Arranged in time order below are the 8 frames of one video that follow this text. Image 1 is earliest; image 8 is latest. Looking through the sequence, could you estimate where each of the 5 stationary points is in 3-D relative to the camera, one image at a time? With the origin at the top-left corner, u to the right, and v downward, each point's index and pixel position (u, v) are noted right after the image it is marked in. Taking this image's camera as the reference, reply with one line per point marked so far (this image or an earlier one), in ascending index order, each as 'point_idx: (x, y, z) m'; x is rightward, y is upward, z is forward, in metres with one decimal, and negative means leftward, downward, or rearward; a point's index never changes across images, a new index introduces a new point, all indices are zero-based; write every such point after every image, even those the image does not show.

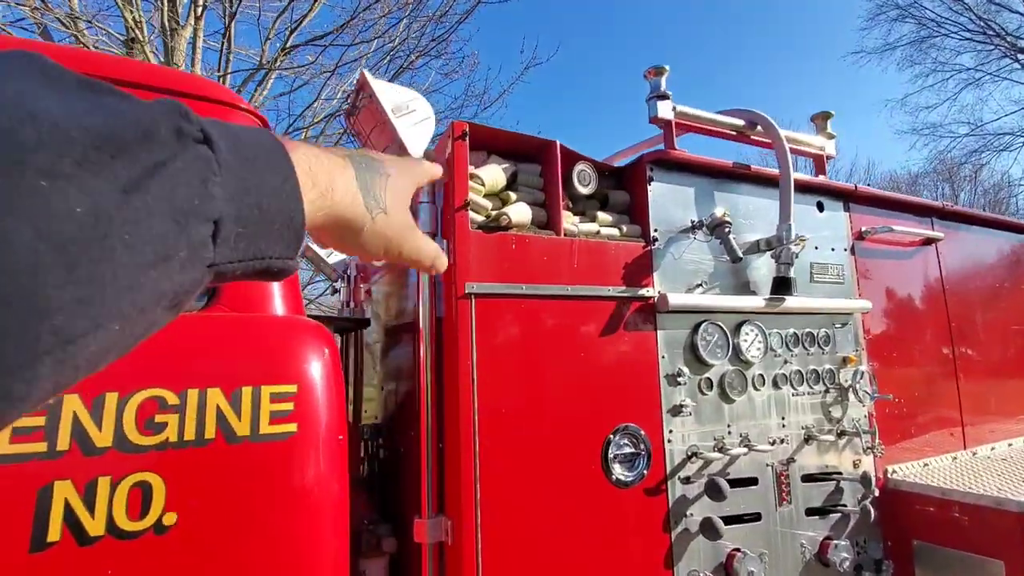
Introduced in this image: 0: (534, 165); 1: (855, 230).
0: (+0.1, +0.5, +2.9) m
1: (+2.0, +0.4, +3.8) m
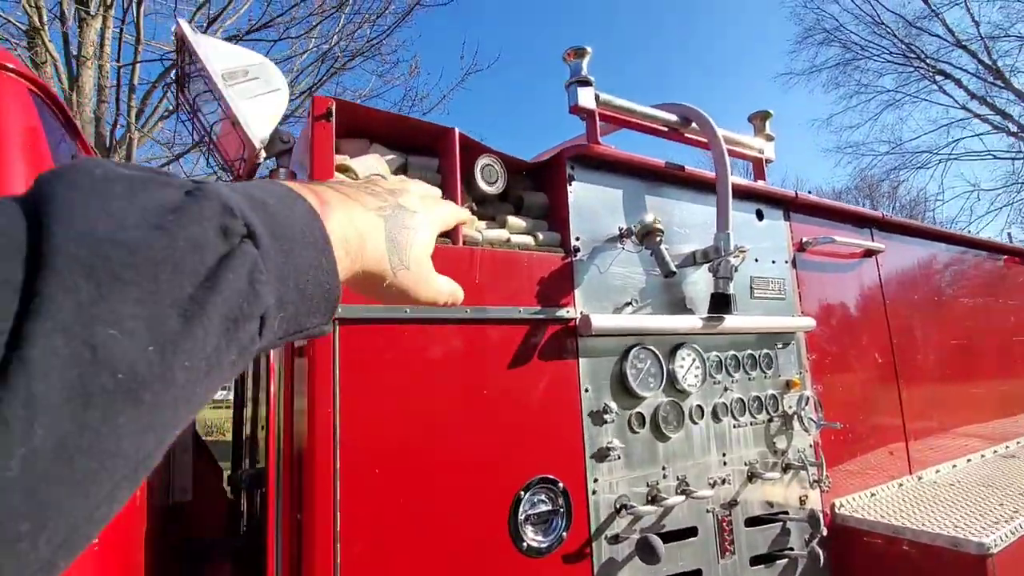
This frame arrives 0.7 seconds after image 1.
0: (-0.3, +0.5, +2.4) m
1: (+1.5, +0.3, +3.5) m
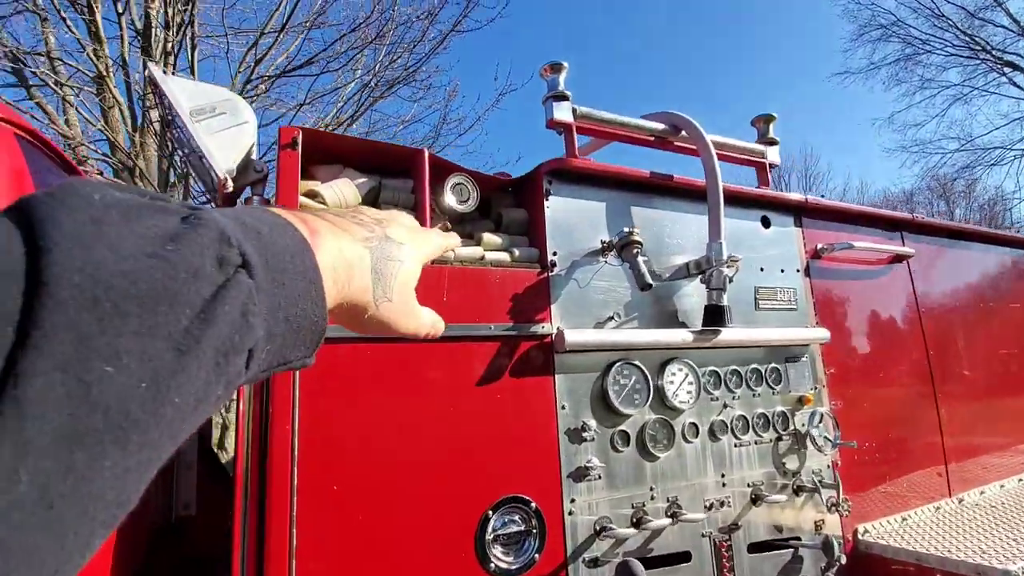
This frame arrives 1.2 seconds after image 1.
0: (-0.4, +0.4, +2.5) m
1: (+1.5, +0.2, +3.3) m
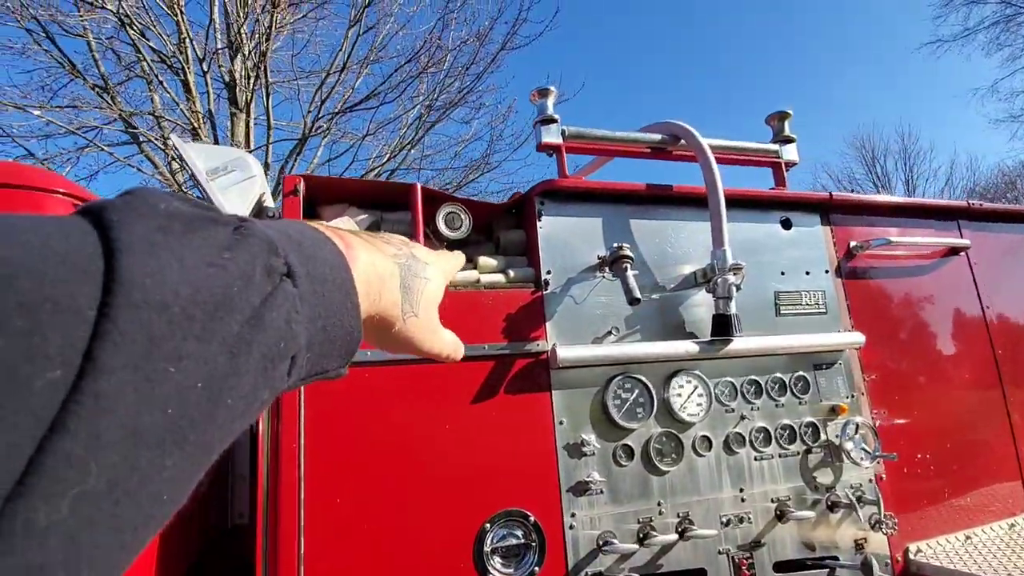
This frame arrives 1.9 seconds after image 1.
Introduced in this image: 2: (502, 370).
0: (-0.4, +0.3, +2.6) m
1: (+1.6, +0.2, +3.2) m
2: (0.0, -0.3, +2.4) m
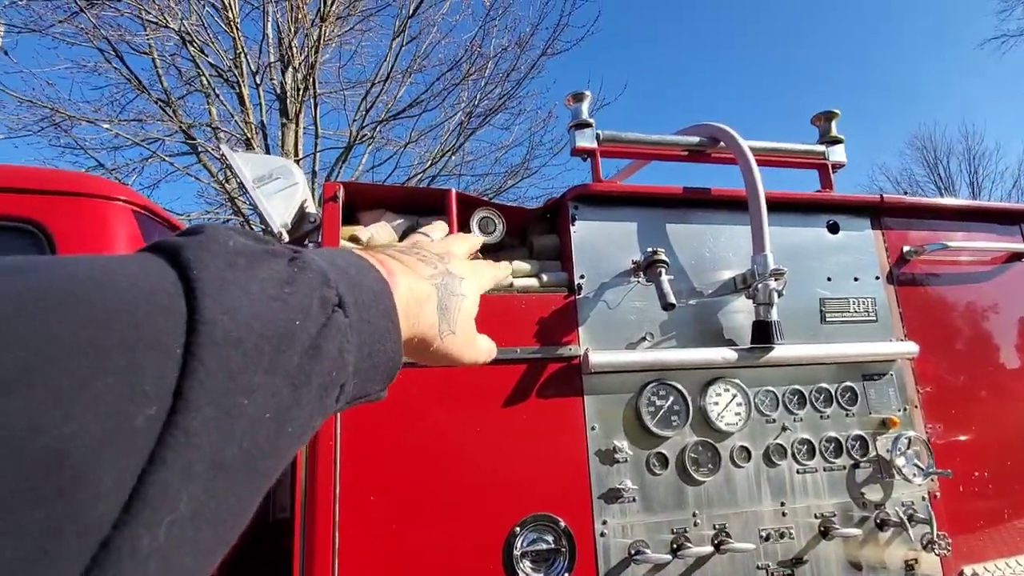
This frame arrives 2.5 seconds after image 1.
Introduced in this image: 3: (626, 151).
0: (-0.3, +0.3, +2.6) m
1: (+1.8, +0.2, +3.0) m
2: (+0.1, -0.3, +2.4) m
3: (+0.5, +0.6, +2.7) m
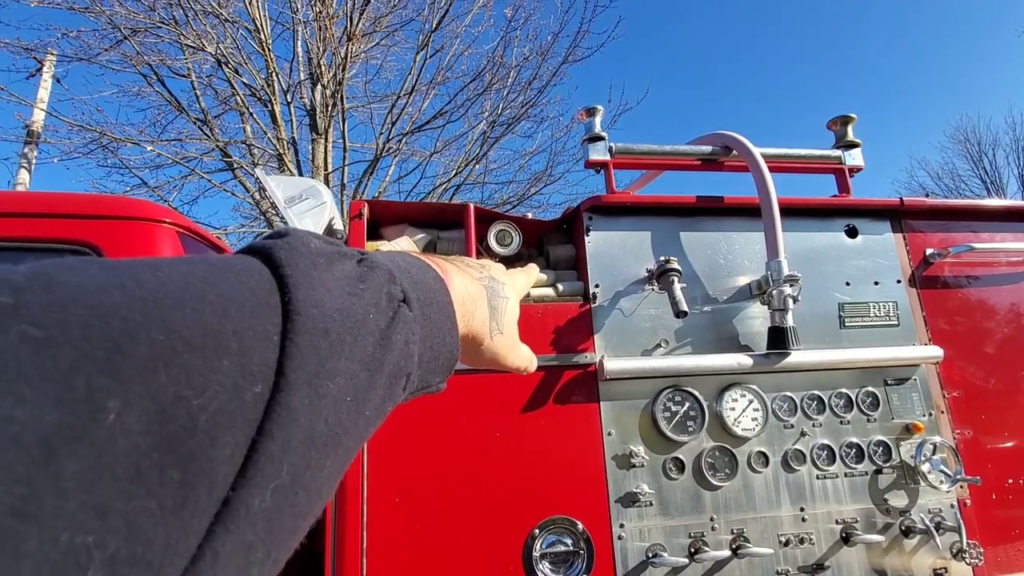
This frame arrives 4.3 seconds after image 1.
0: (-0.2, +0.2, +2.7) m
1: (+1.9, +0.1, +3.0) m
2: (+0.1, -0.4, +2.5) m
3: (+0.5, +0.5, +2.8) m
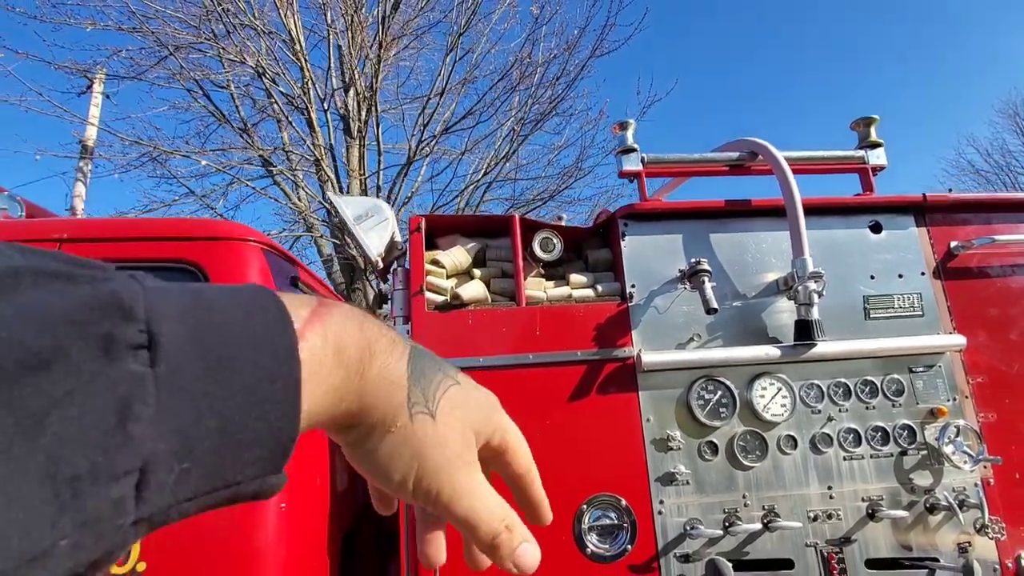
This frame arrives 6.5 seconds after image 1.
0: (0.0, +0.2, +3.0) m
1: (+2.1, +0.2, +3.2) m
2: (+0.3, -0.4, +2.8) m
3: (+0.7, +0.5, +3.0) m
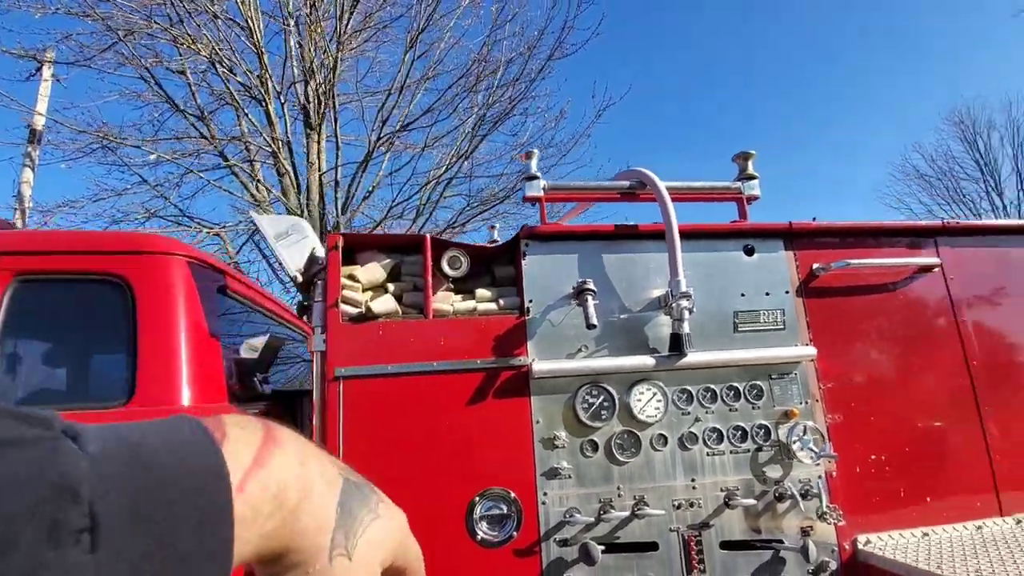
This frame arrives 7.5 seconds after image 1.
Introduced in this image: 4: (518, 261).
0: (-0.5, +0.2, +3.3) m
1: (+1.6, +0.1, +3.6) m
2: (-0.1, -0.4, +3.1) m
3: (+0.3, +0.5, +3.3) m
4: (0.0, +0.1, +3.3) m
